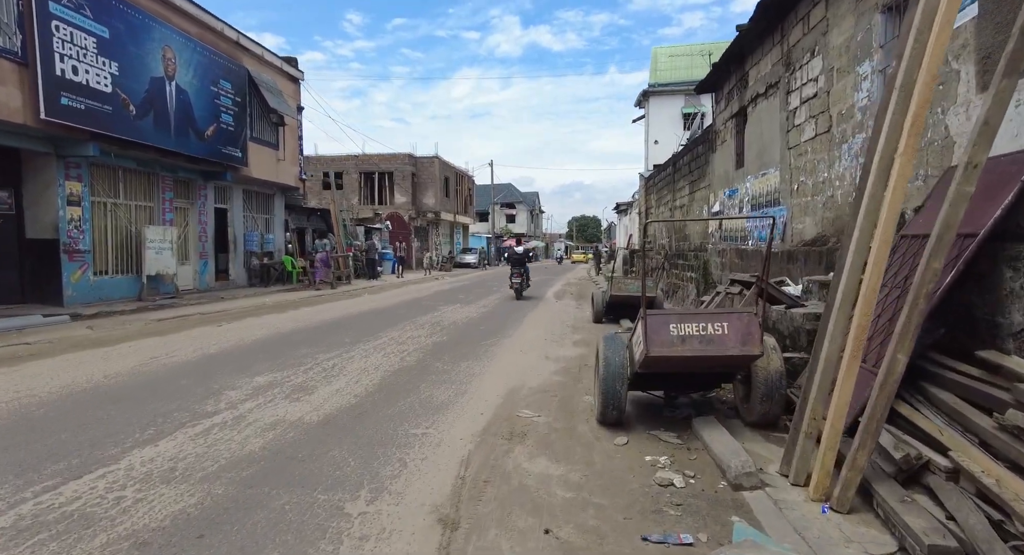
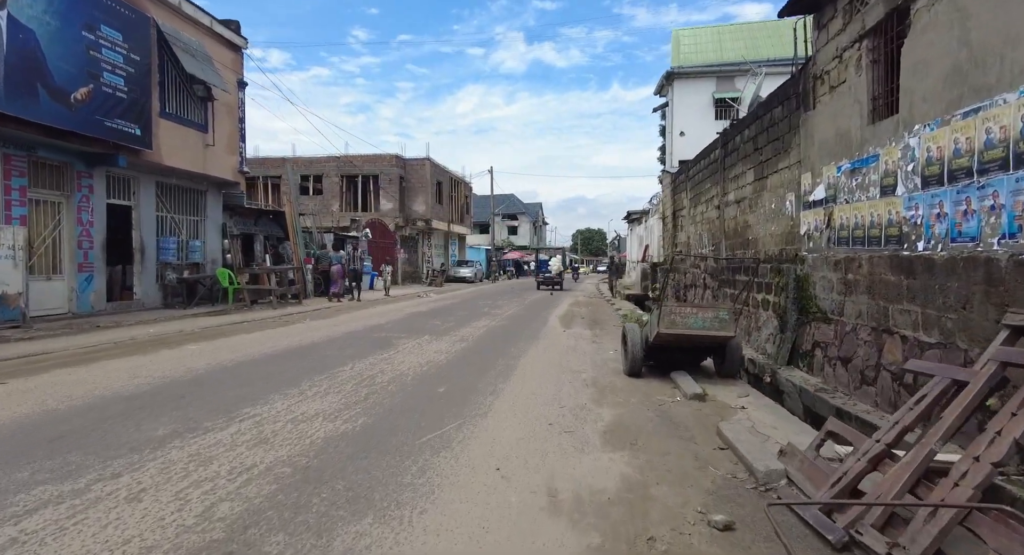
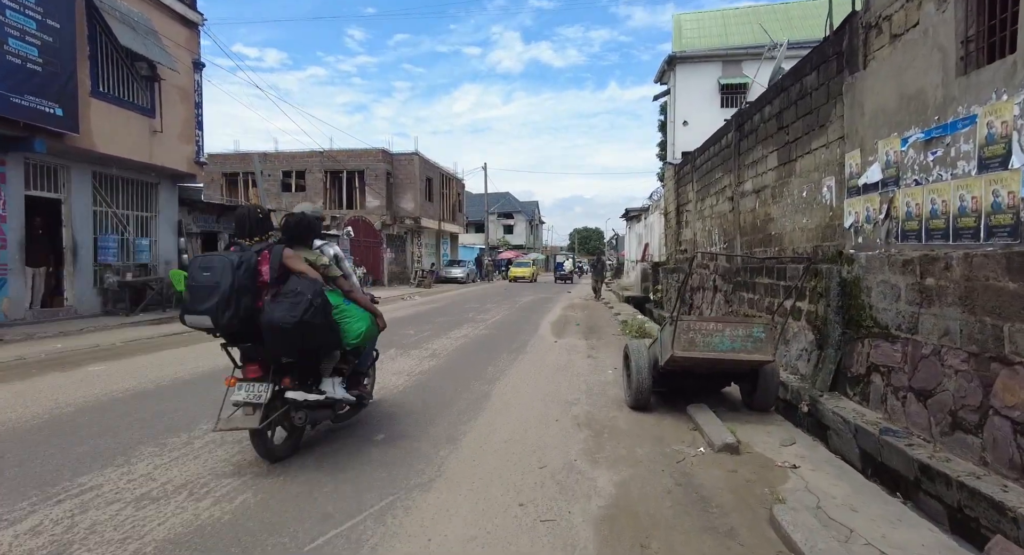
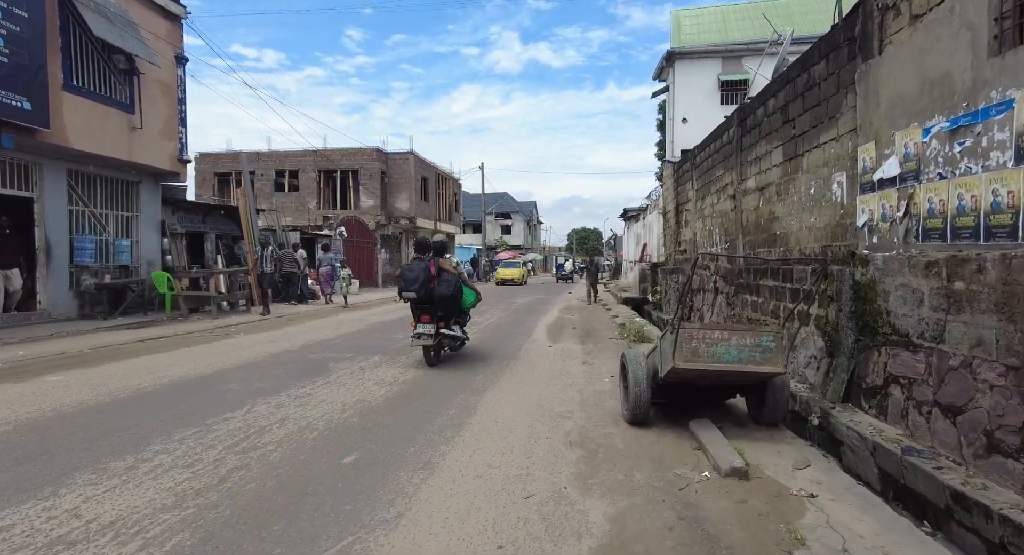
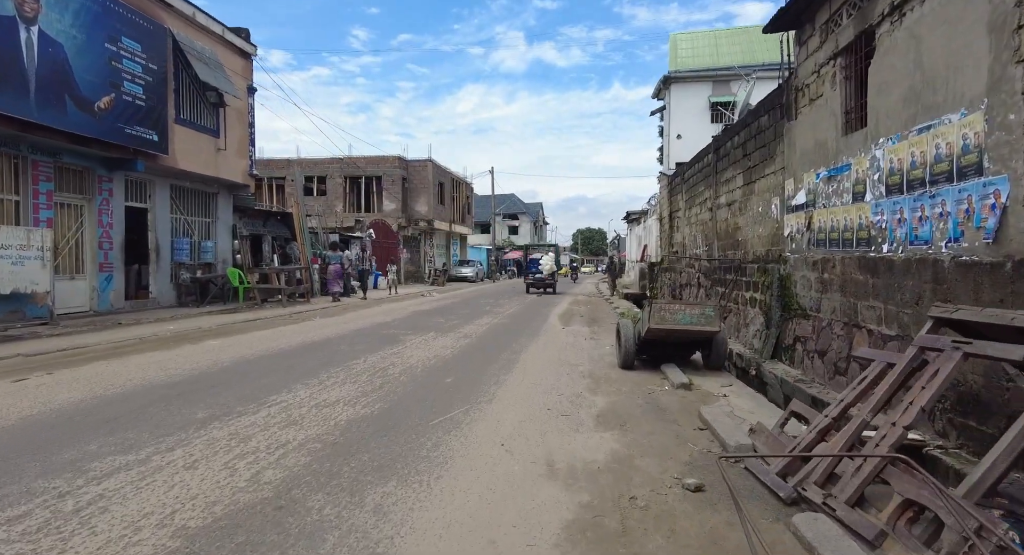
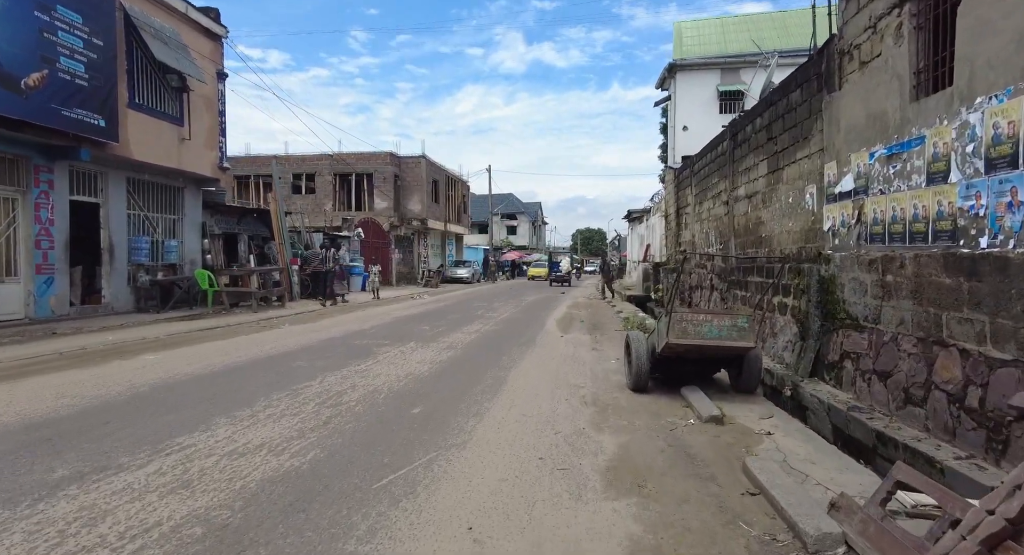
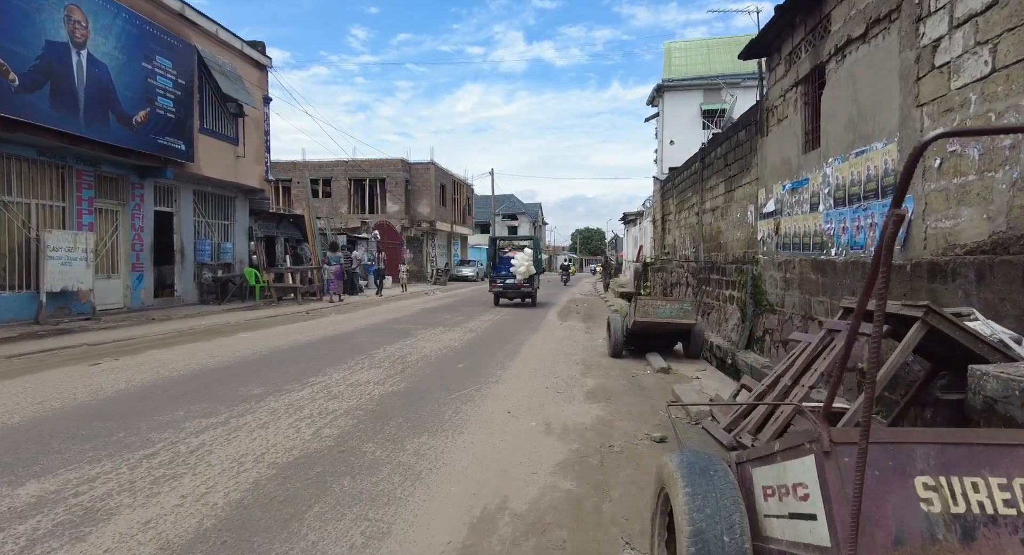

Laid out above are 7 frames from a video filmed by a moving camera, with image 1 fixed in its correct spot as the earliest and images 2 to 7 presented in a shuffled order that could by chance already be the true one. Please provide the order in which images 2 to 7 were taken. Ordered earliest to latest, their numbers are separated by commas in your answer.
7, 5, 2, 6, 3, 4
